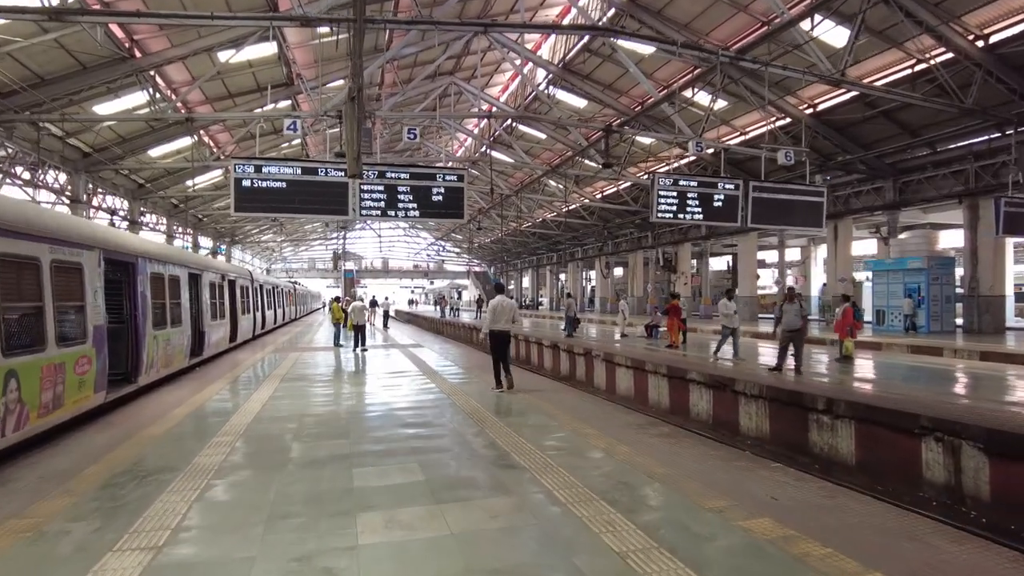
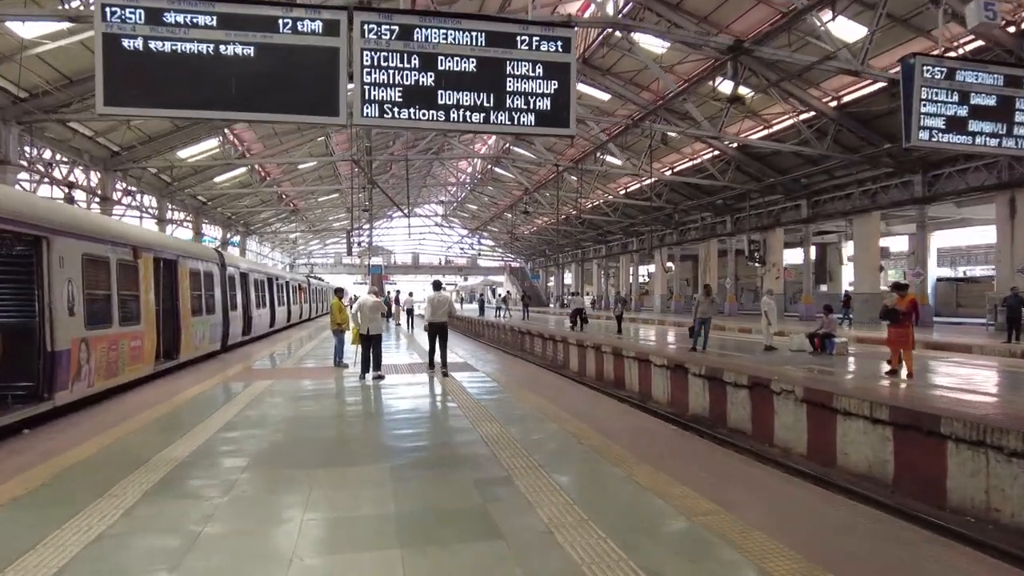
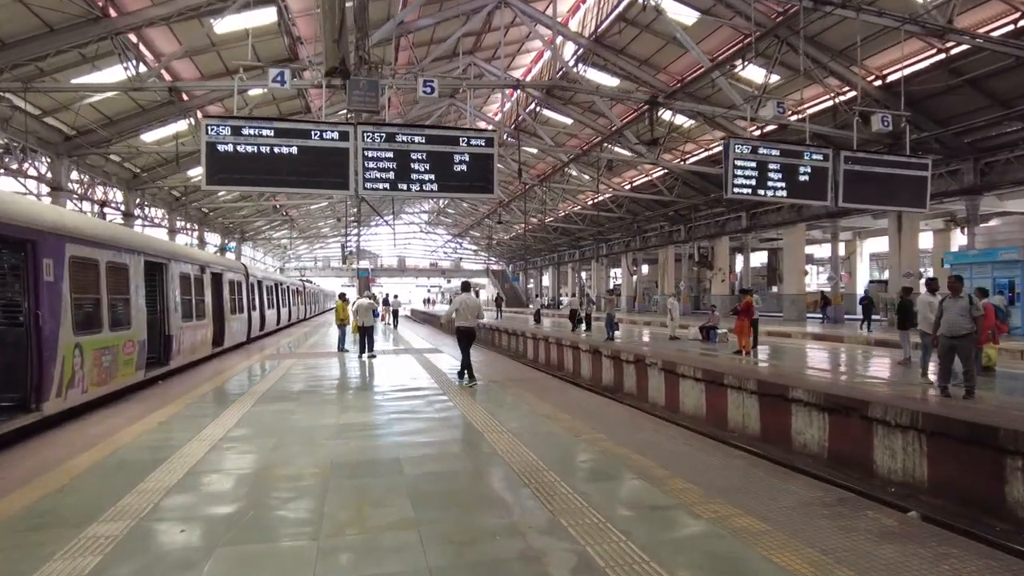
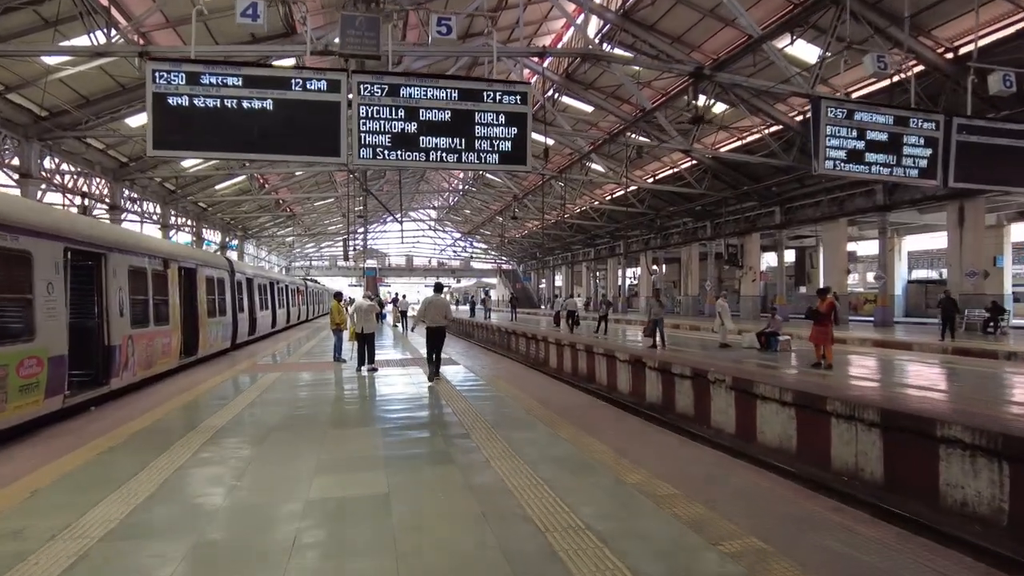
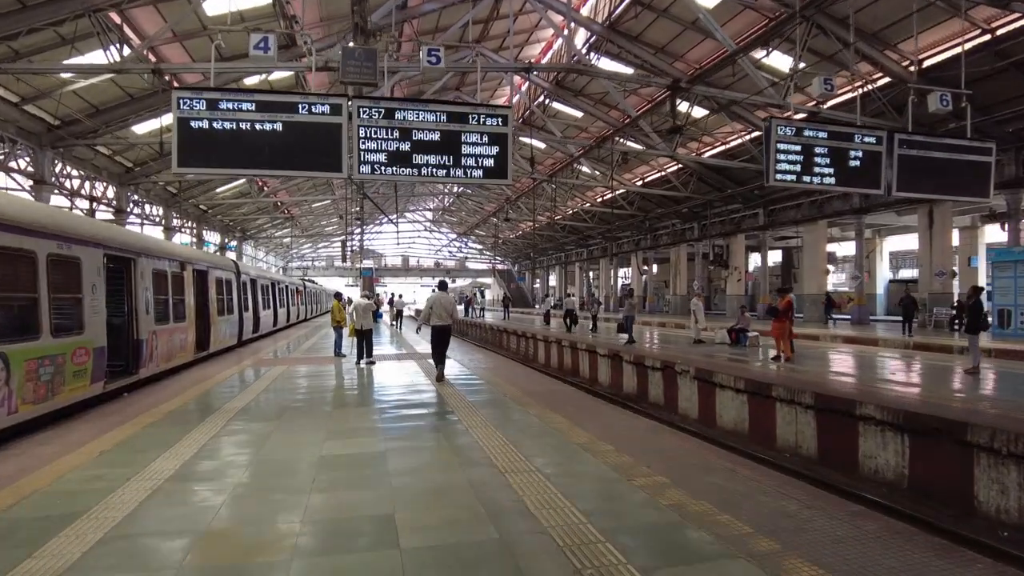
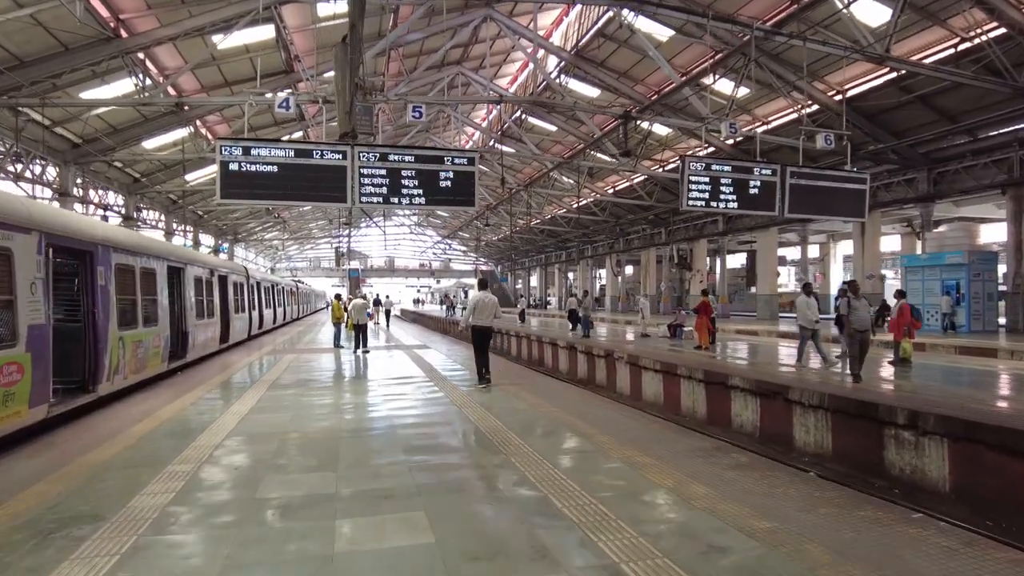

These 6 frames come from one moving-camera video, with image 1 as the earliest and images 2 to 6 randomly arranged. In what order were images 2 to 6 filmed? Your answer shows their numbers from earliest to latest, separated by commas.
6, 3, 5, 4, 2
